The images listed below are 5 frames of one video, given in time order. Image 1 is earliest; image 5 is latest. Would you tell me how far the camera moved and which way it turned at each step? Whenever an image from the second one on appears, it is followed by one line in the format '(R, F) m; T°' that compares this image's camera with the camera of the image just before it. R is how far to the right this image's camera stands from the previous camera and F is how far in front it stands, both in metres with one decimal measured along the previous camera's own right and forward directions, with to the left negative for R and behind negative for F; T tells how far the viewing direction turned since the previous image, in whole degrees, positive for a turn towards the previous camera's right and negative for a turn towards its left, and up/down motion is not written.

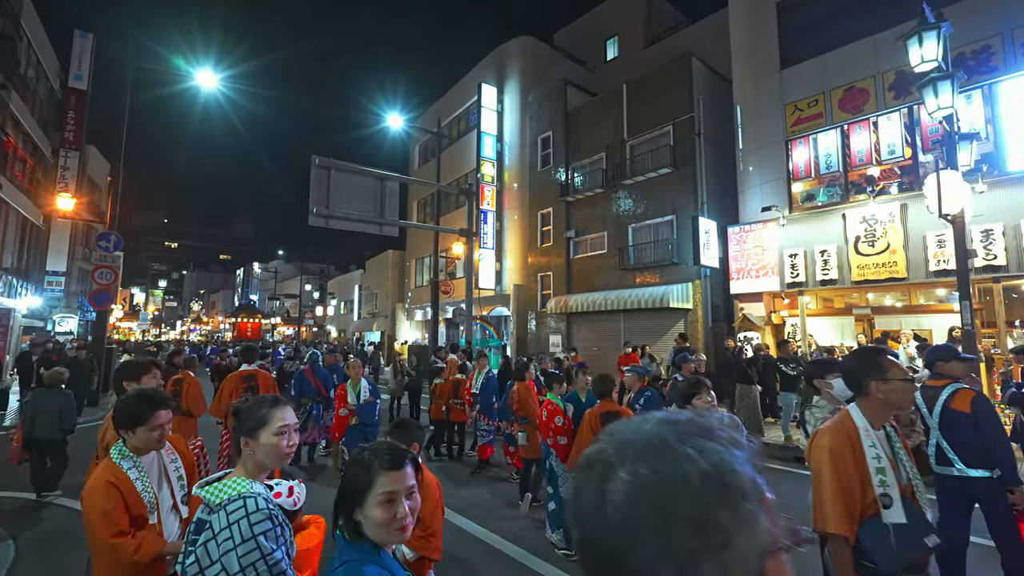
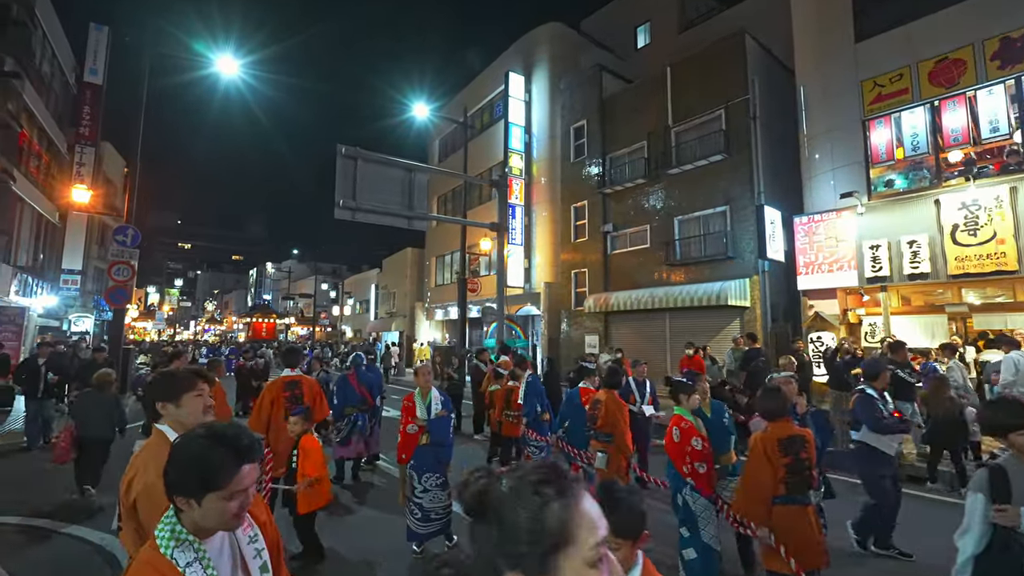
(-1.1, +1.2) m; -1°
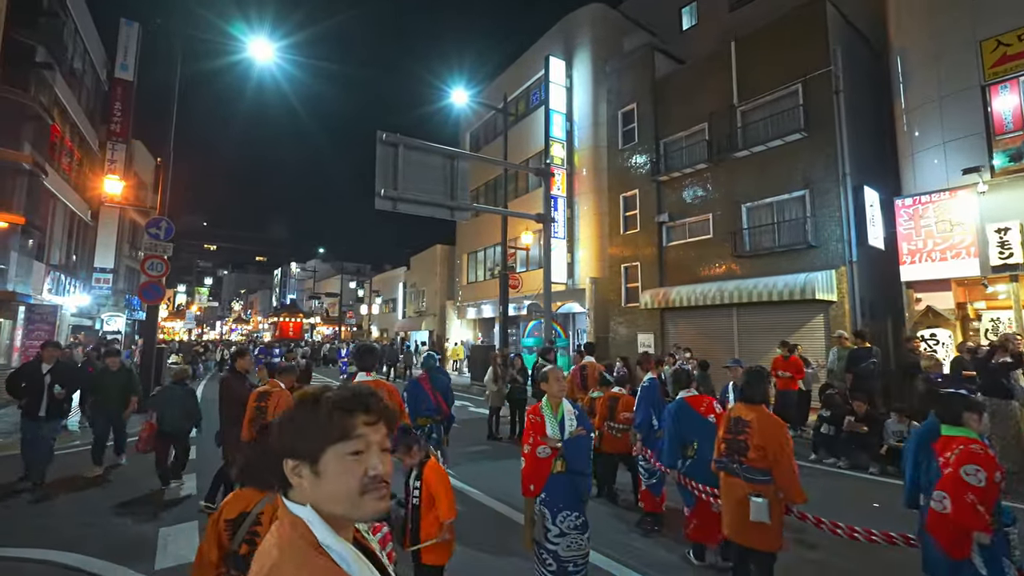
(-1.2, +1.3) m; -2°
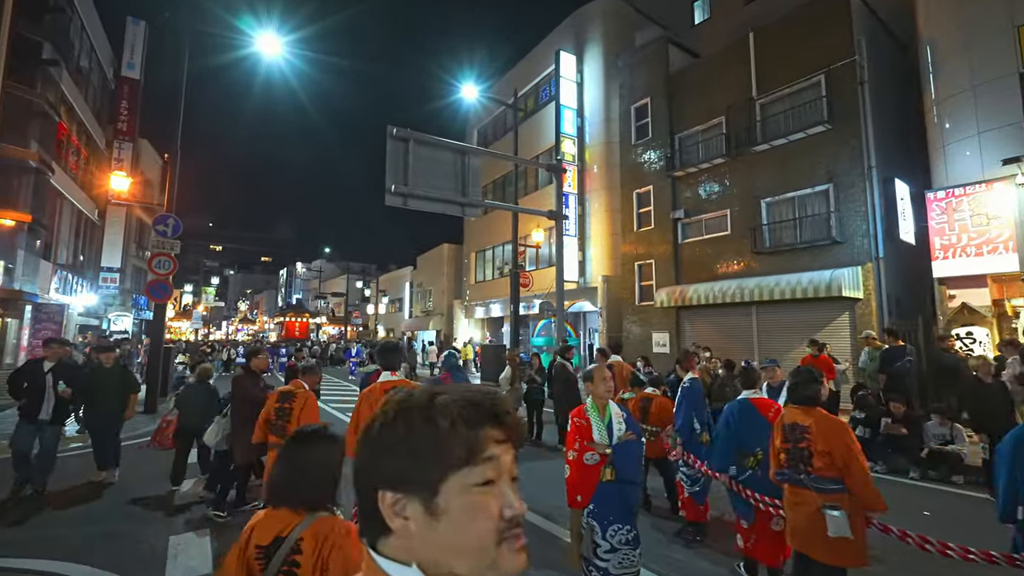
(-0.3, +0.4) m; 0°
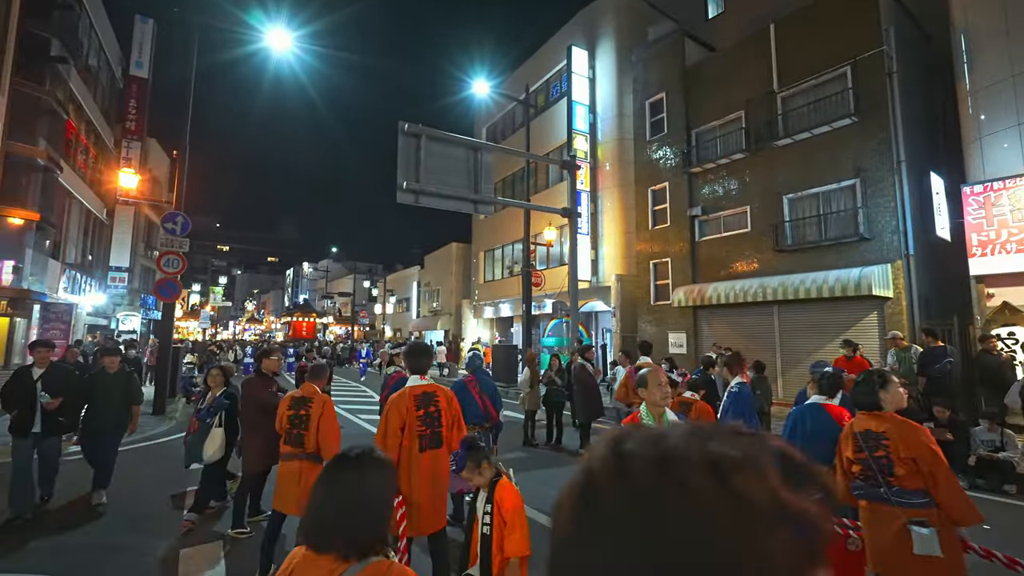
(-0.3, +0.4) m; -1°
